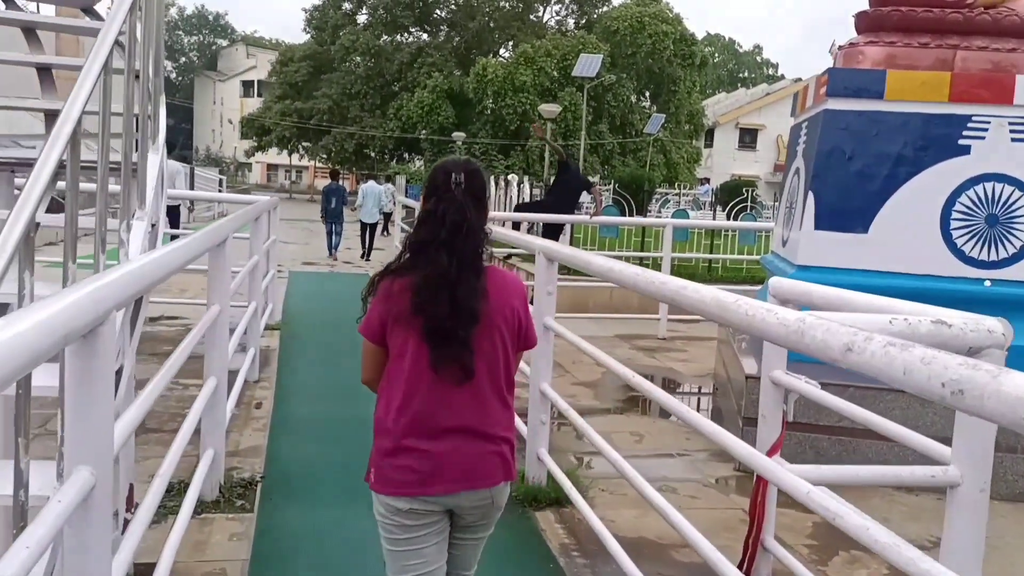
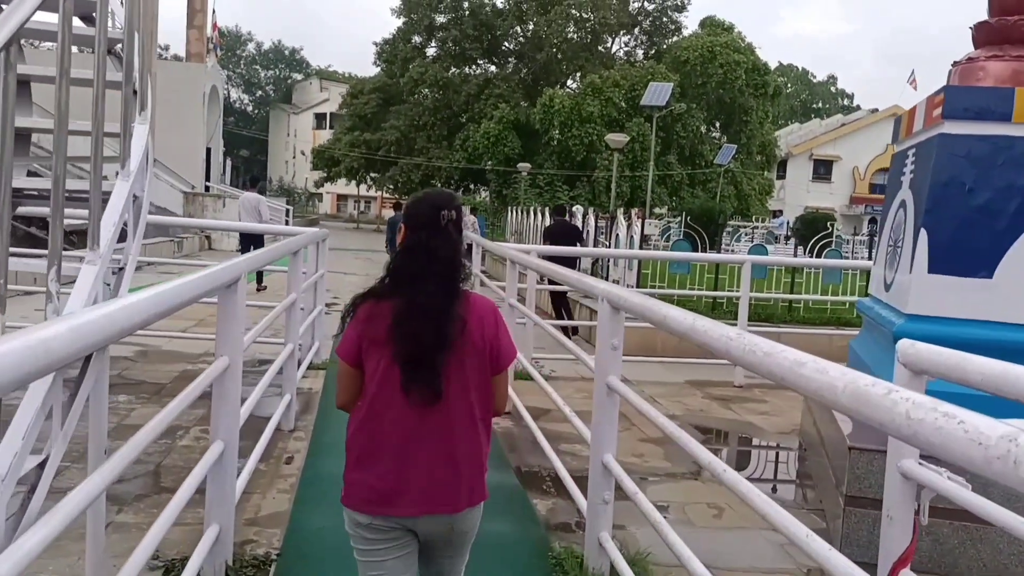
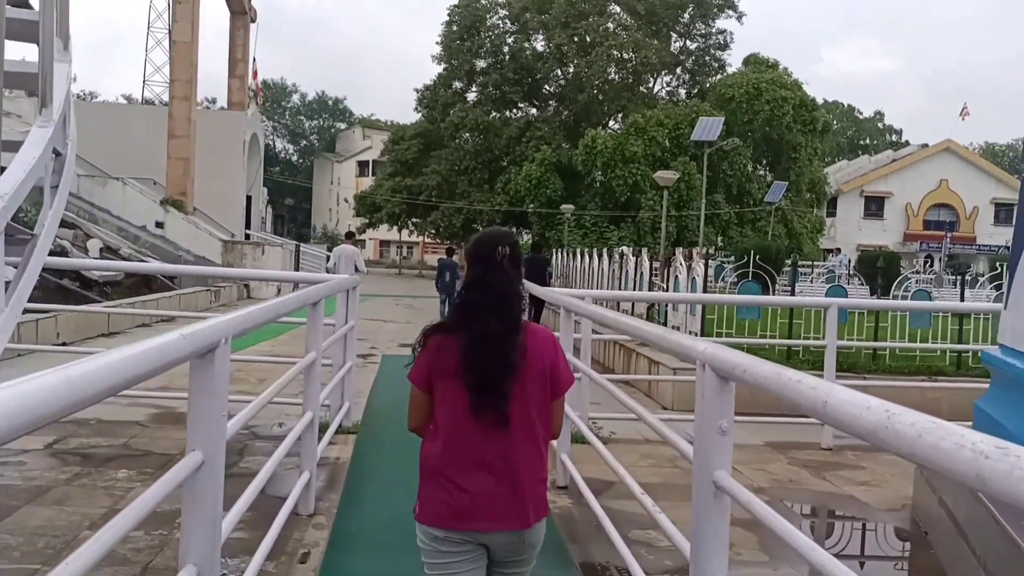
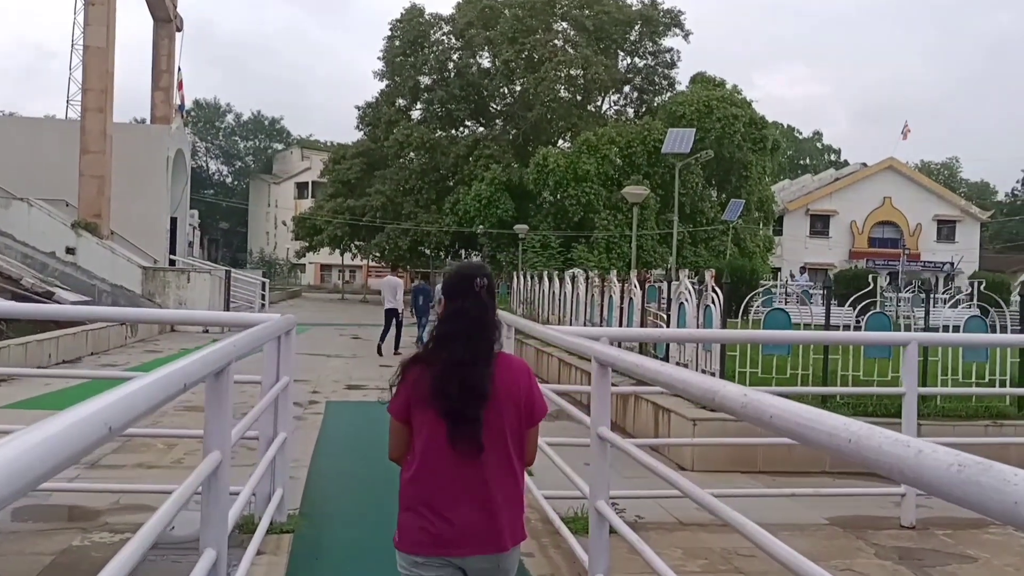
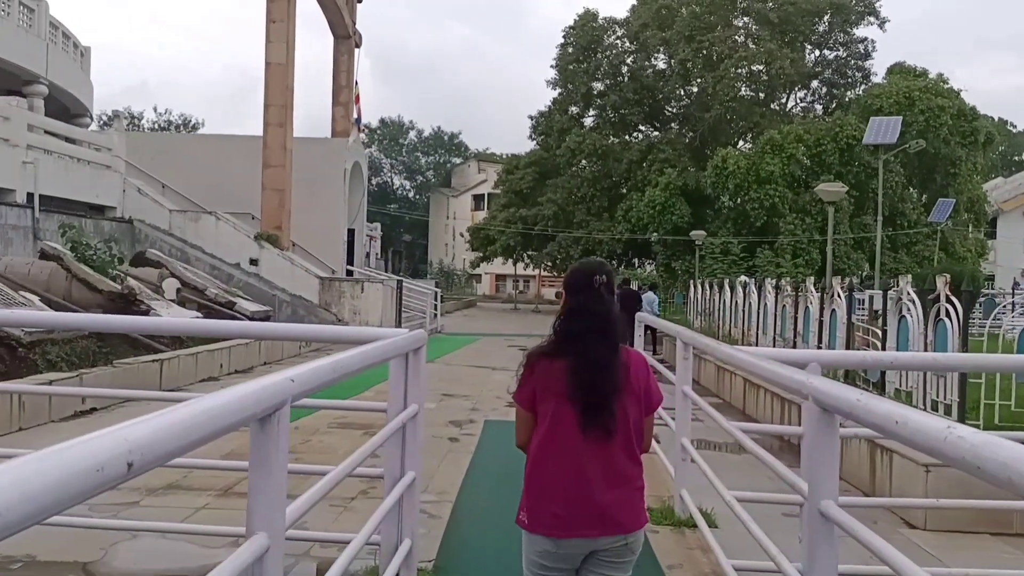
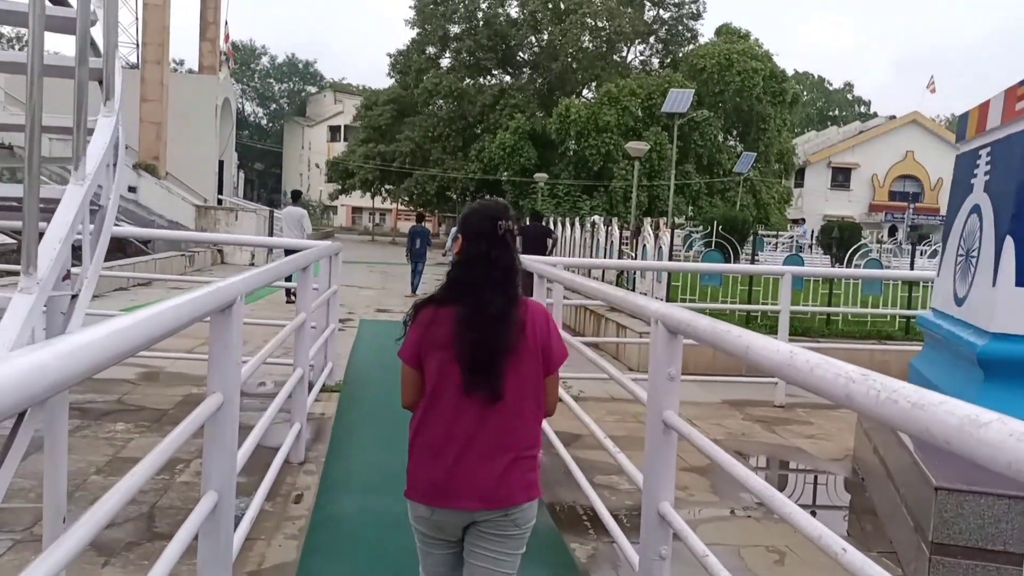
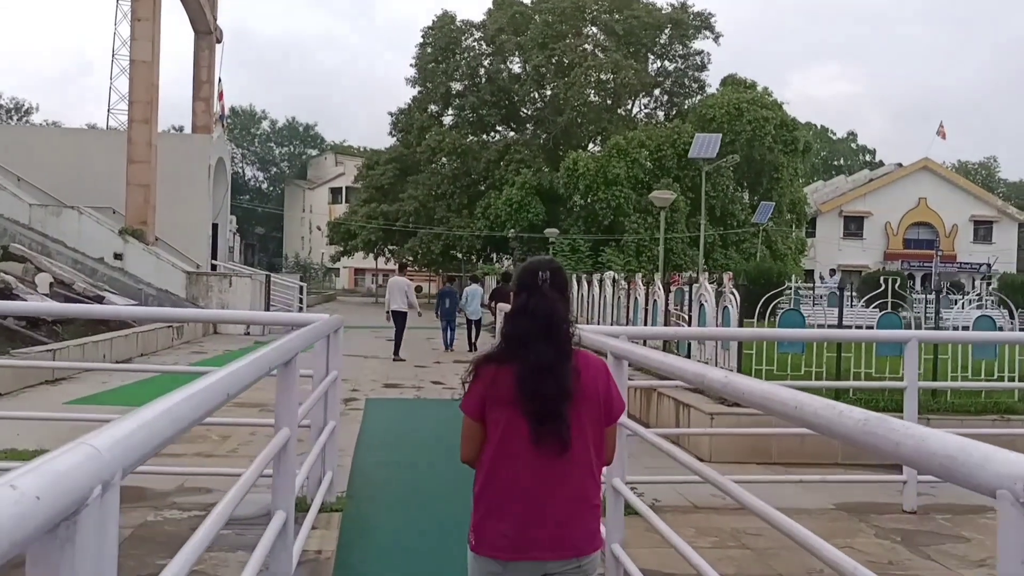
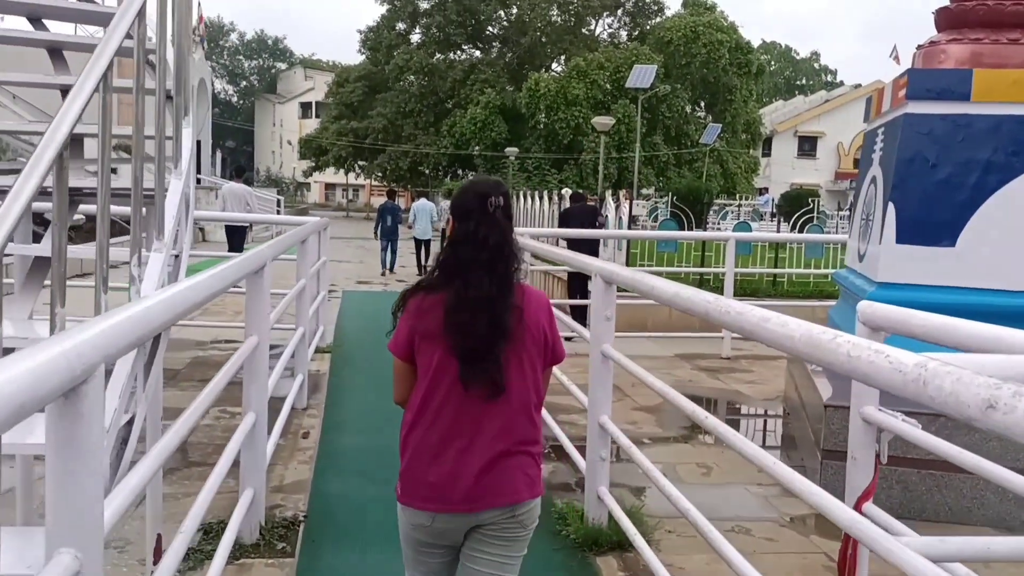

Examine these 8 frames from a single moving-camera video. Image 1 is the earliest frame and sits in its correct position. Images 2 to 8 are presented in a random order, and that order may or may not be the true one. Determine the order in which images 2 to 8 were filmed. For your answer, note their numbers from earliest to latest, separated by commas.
8, 2, 6, 3, 7, 4, 5
